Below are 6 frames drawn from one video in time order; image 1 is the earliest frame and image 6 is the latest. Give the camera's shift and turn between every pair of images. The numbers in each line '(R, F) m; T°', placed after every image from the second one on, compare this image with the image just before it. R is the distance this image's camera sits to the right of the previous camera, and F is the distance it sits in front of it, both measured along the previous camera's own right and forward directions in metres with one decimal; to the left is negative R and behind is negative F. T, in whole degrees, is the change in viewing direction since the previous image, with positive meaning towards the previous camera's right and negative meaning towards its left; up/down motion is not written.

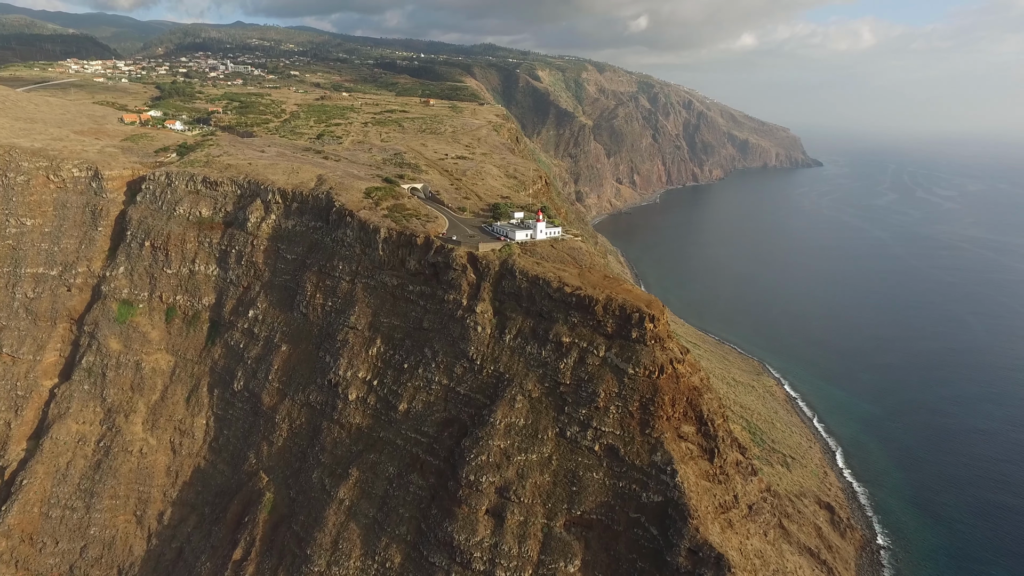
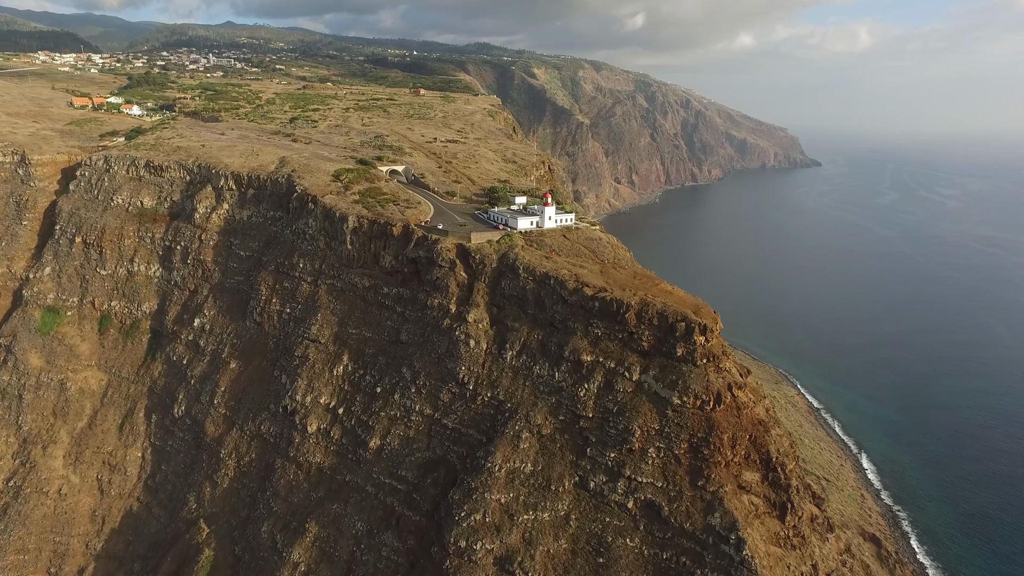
(-0.3, +6.7) m; 0°
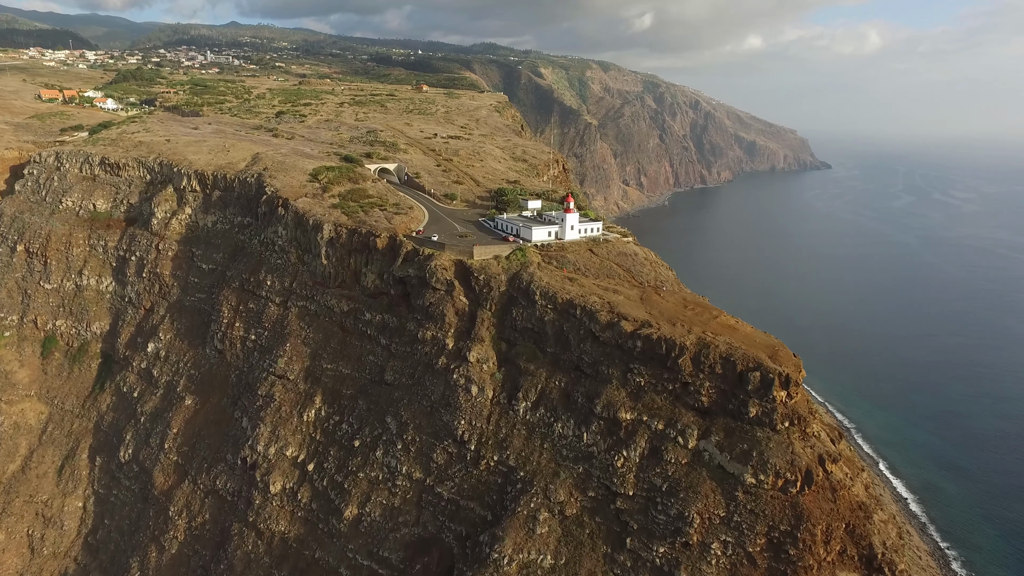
(-0.3, +5.1) m; 0°
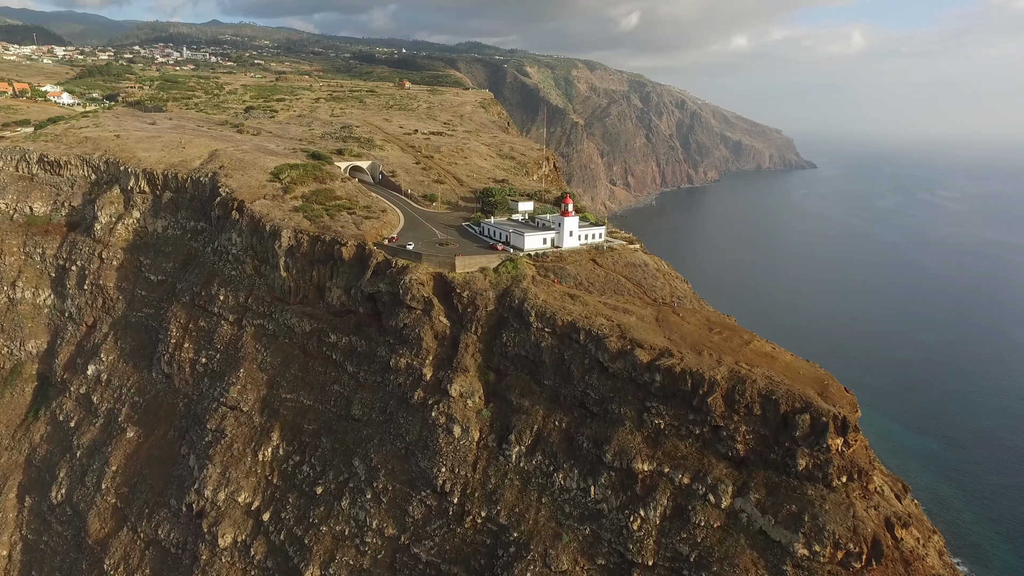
(-0.1, +2.9) m; +1°
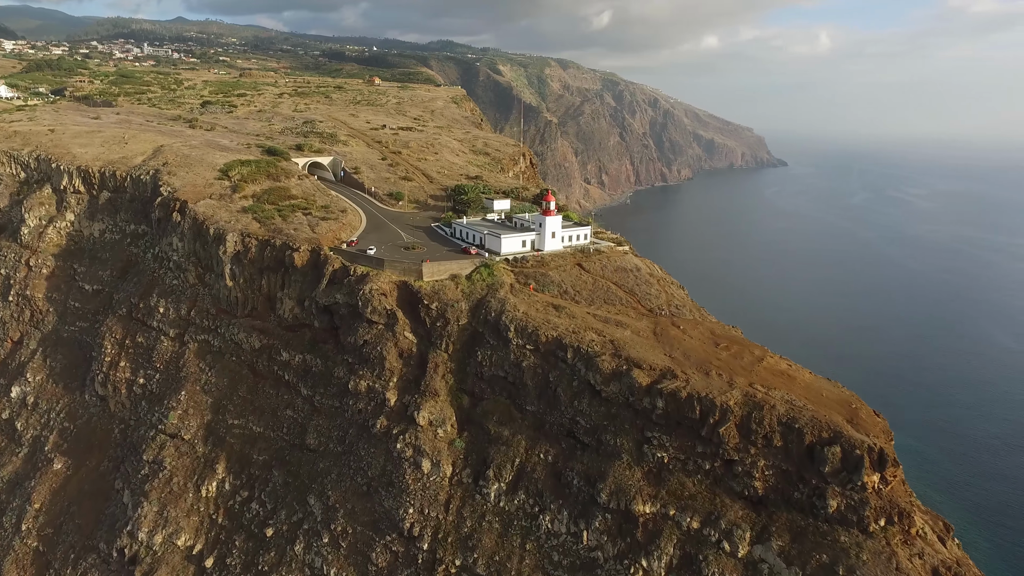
(0.0, +1.9) m; +2°
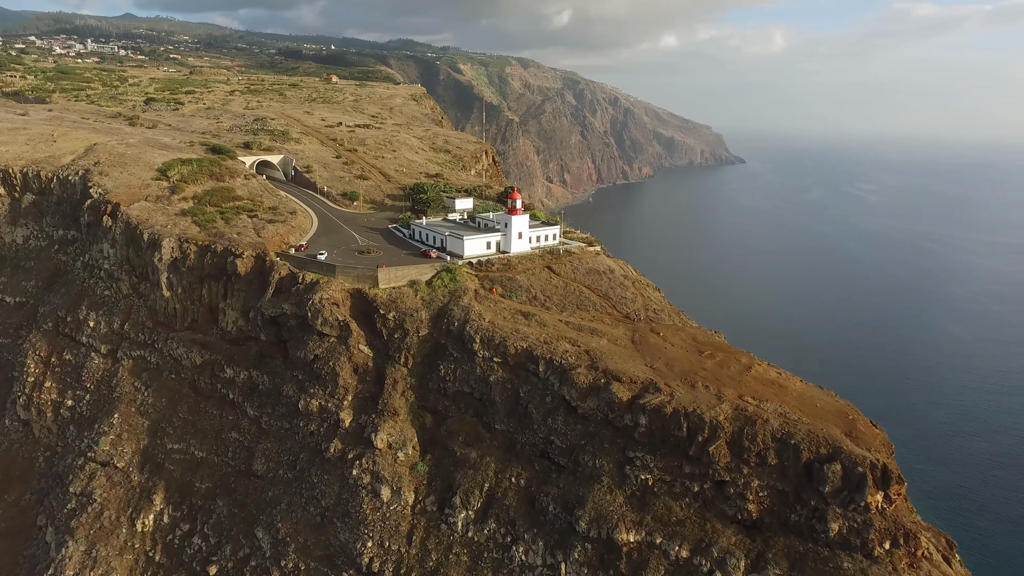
(+0.1, +1.1) m; +3°
